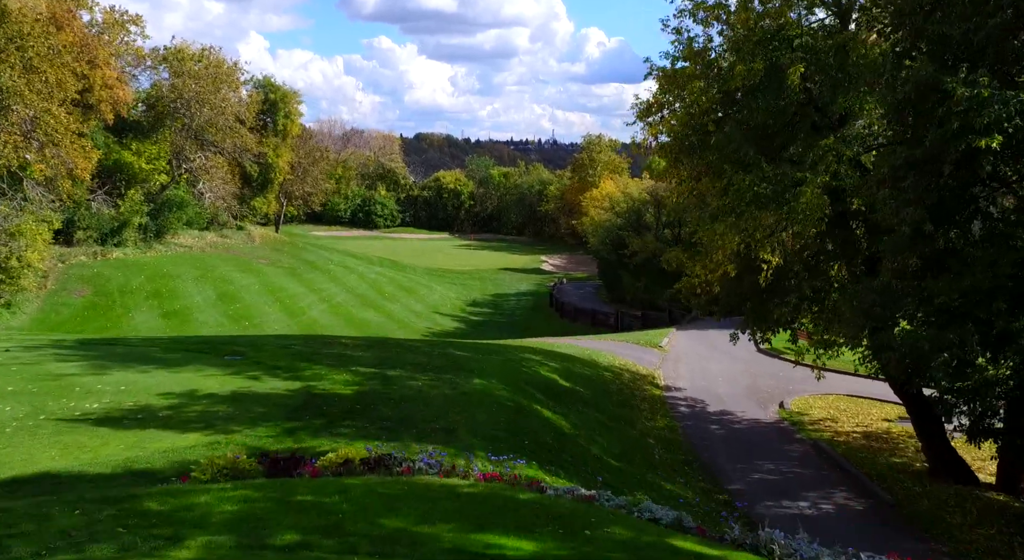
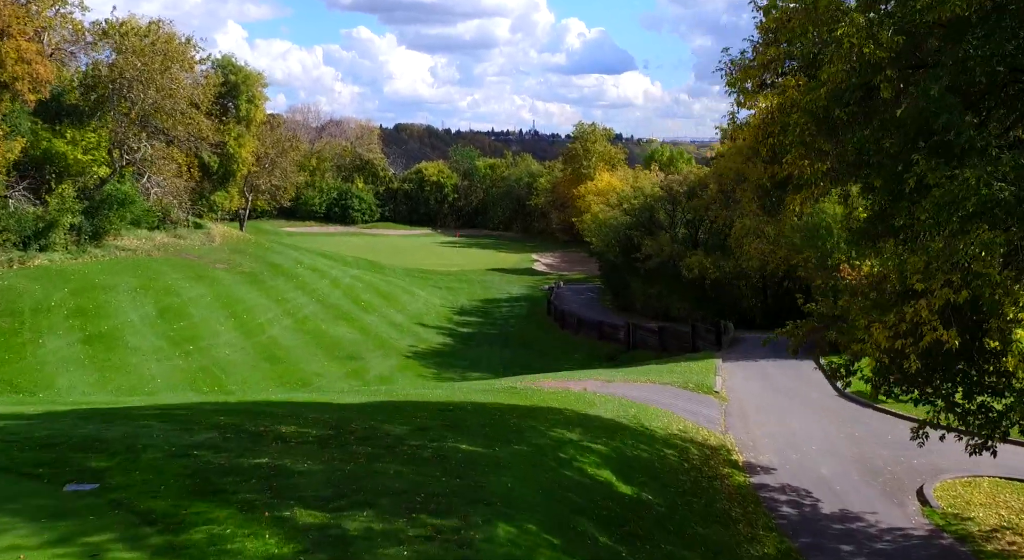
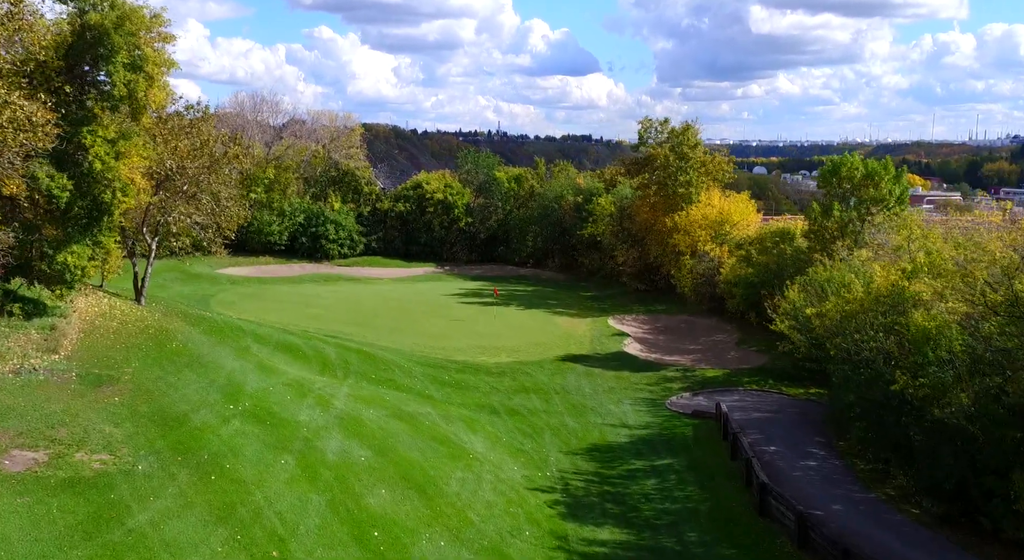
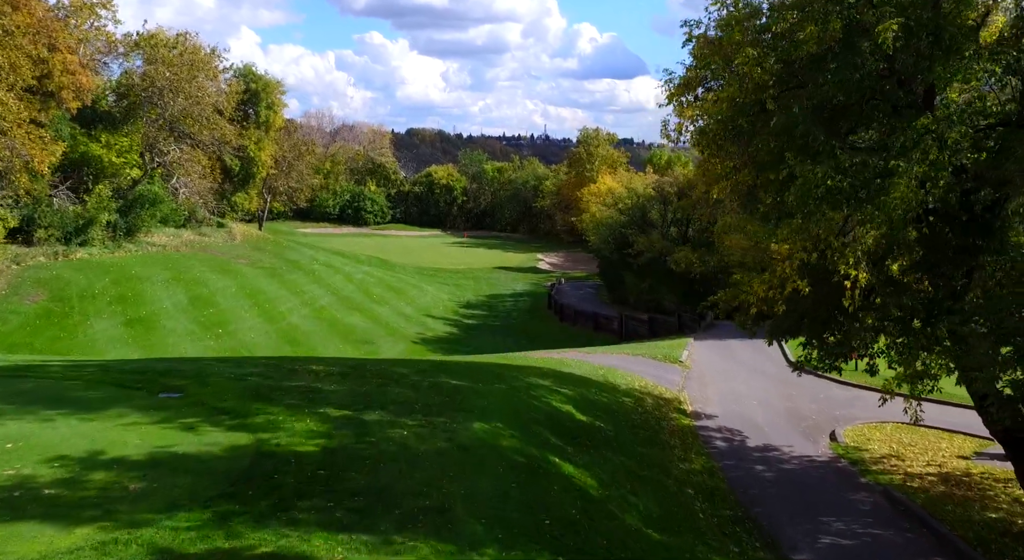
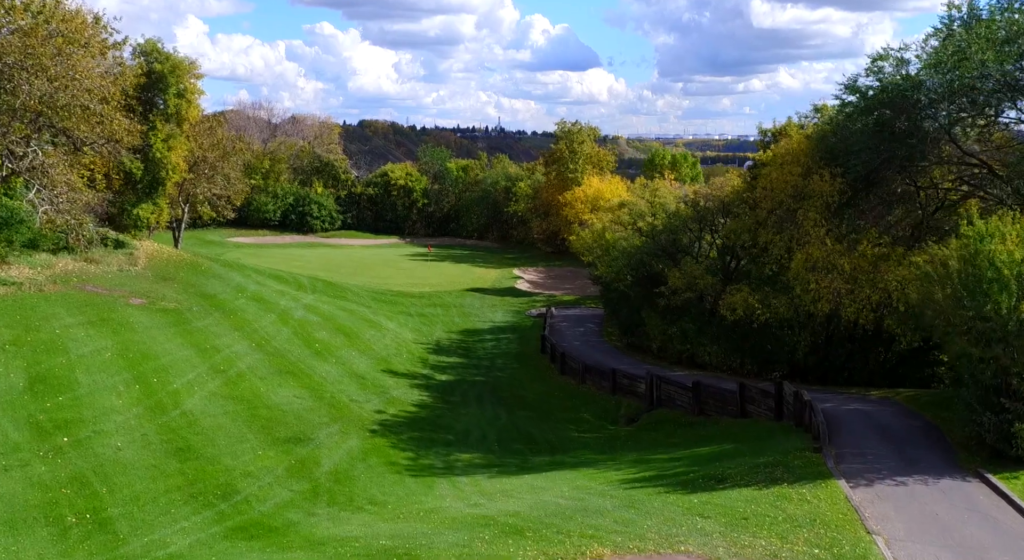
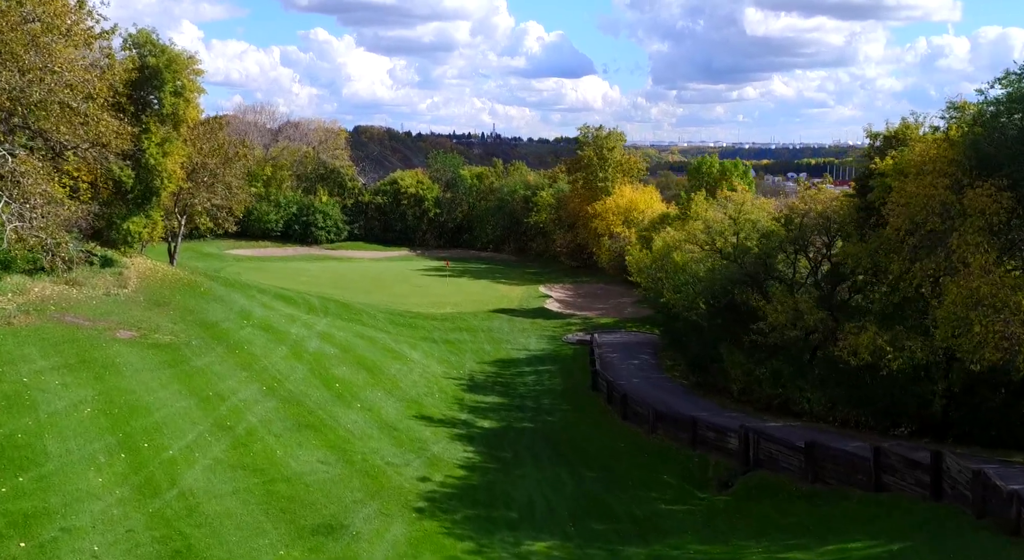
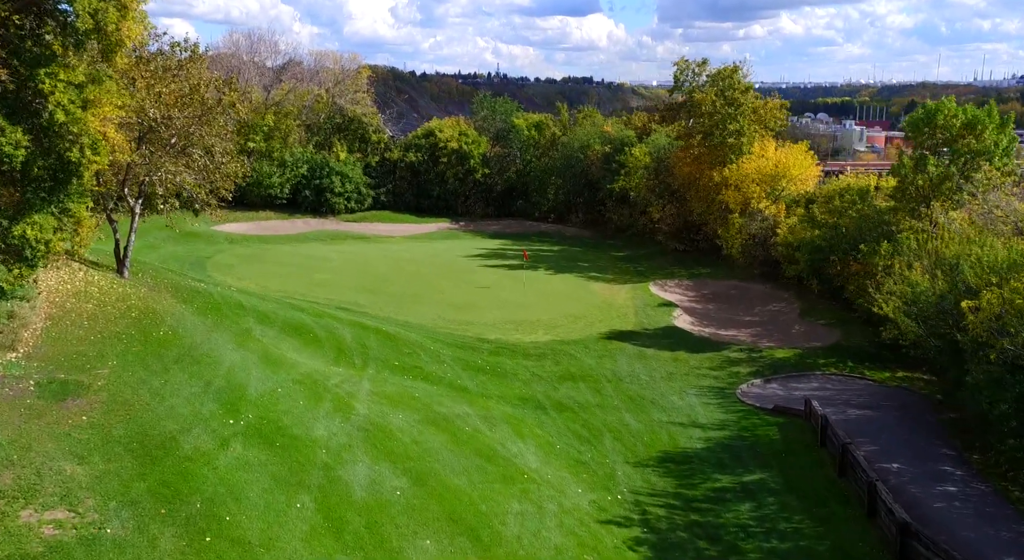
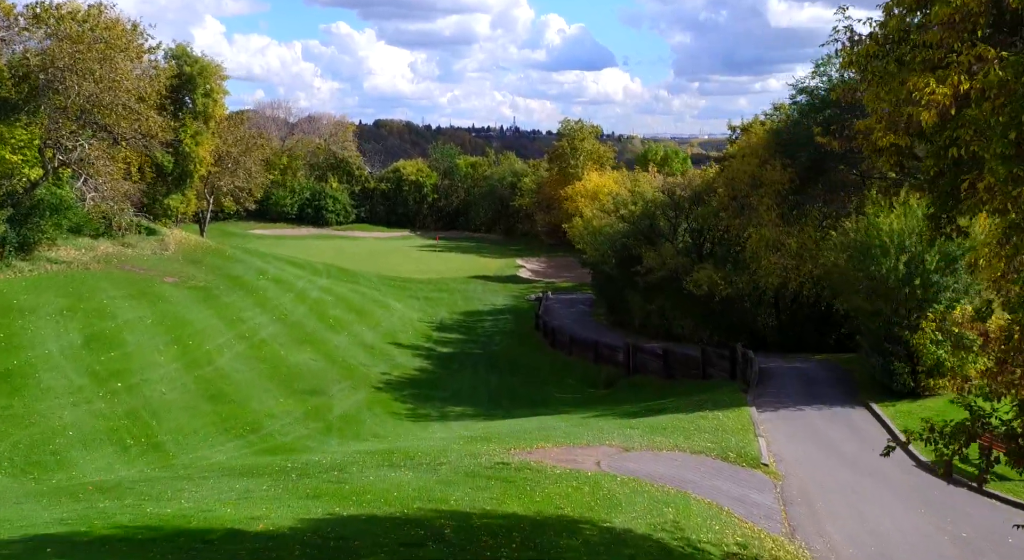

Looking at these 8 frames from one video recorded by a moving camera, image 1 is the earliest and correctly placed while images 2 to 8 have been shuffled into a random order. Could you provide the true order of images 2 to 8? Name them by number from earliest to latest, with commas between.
4, 2, 8, 5, 6, 3, 7
